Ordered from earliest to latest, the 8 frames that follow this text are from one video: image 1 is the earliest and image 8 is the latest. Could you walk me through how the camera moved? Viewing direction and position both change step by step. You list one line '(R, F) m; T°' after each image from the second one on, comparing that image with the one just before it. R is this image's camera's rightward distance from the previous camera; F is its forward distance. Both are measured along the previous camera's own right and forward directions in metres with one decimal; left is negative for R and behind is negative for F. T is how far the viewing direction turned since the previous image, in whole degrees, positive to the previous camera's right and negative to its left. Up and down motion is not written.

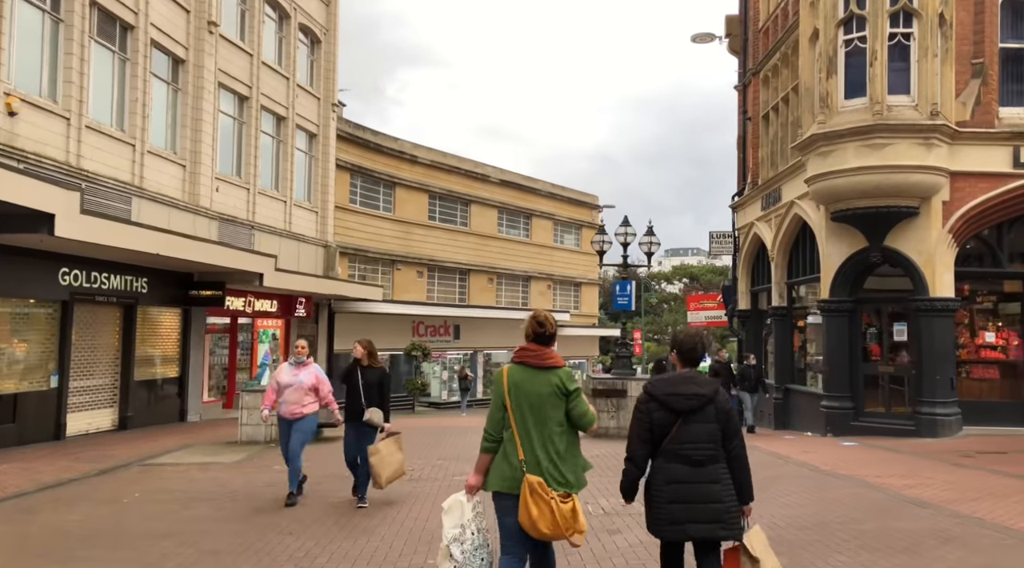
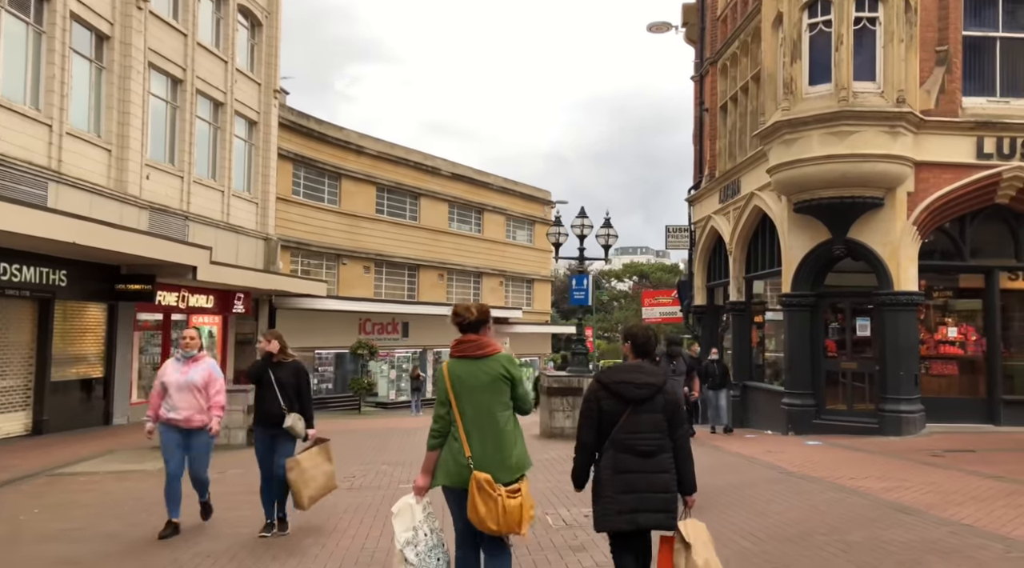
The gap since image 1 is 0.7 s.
(0.0, +0.8) m; +4°
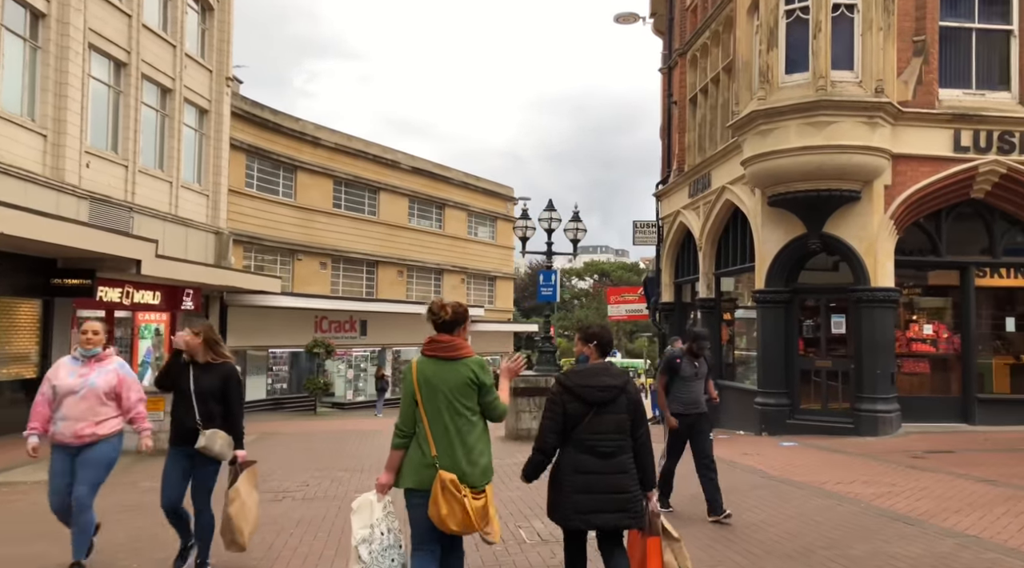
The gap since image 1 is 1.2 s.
(-0.1, +0.7) m; +3°
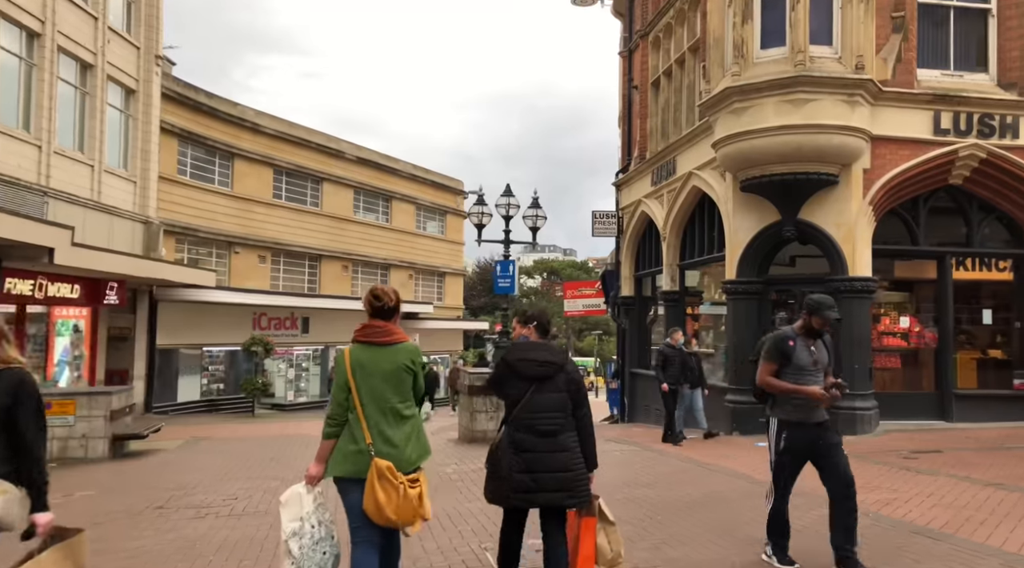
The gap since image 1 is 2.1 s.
(-0.1, +1.1) m; +4°
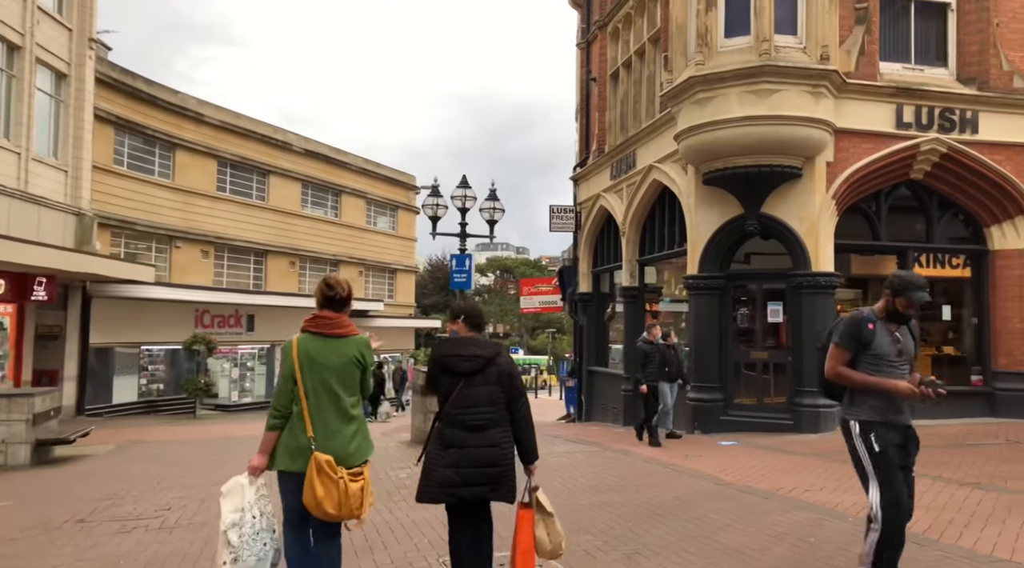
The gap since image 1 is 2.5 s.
(-0.1, +0.5) m; +4°
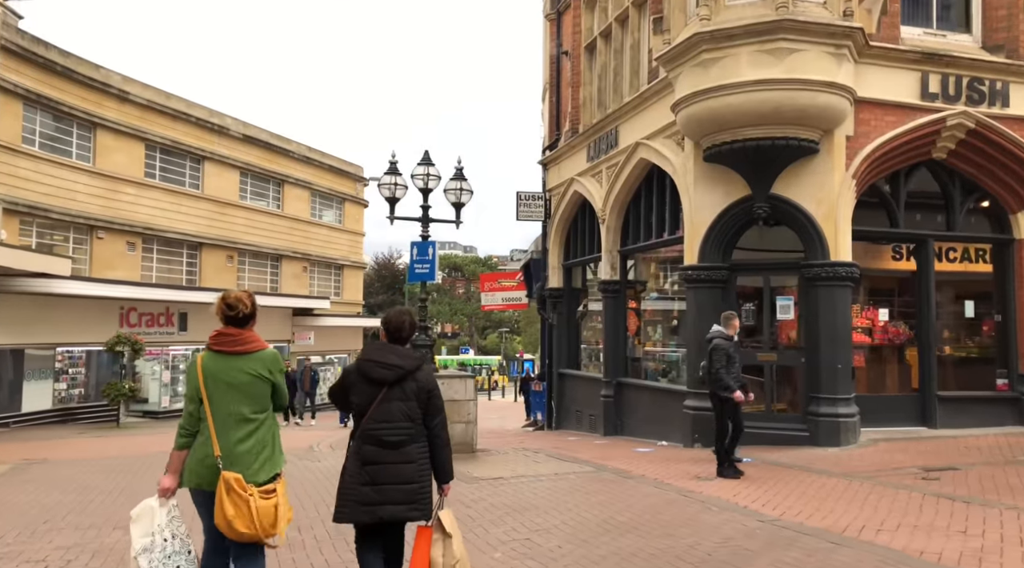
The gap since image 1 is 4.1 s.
(-0.3, +1.7) m; +4°
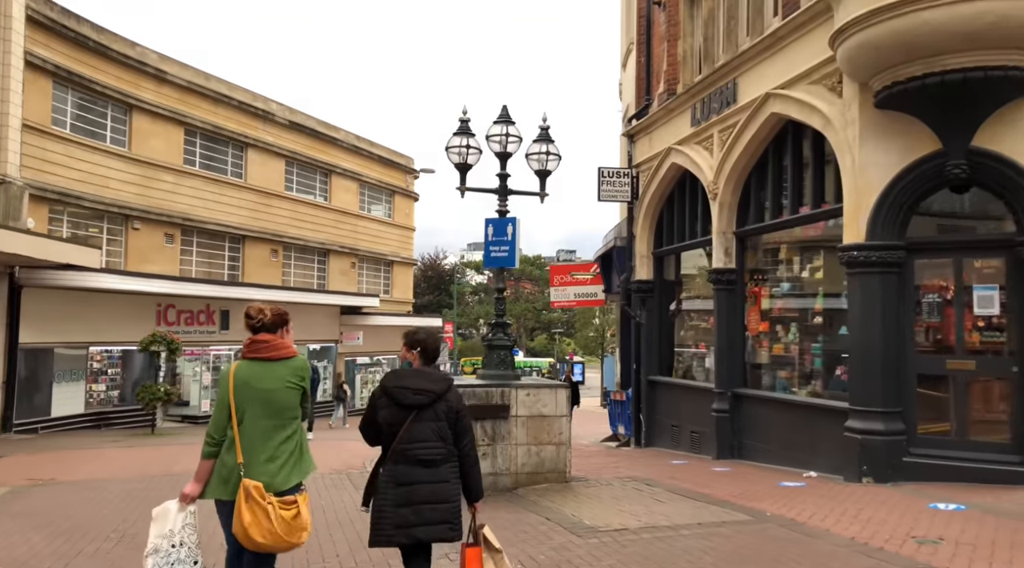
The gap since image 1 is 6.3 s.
(-0.7, +2.2) m; -3°
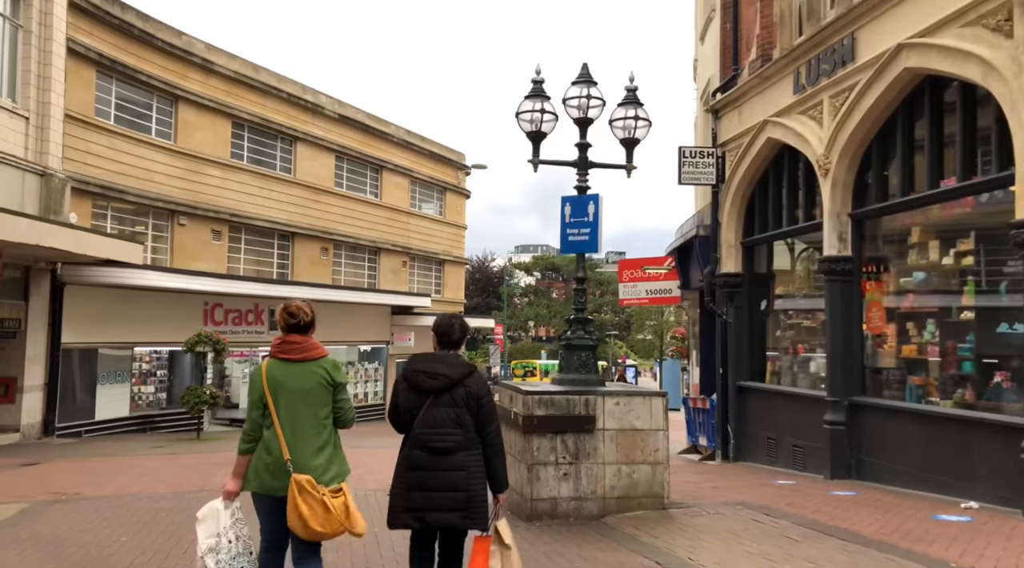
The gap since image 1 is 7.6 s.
(-0.4, +1.3) m; -4°
